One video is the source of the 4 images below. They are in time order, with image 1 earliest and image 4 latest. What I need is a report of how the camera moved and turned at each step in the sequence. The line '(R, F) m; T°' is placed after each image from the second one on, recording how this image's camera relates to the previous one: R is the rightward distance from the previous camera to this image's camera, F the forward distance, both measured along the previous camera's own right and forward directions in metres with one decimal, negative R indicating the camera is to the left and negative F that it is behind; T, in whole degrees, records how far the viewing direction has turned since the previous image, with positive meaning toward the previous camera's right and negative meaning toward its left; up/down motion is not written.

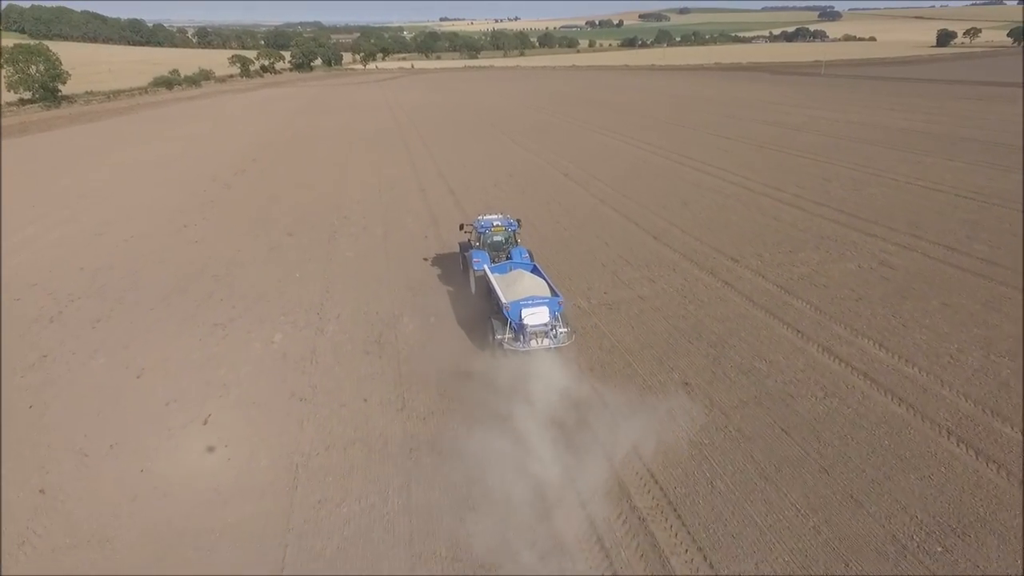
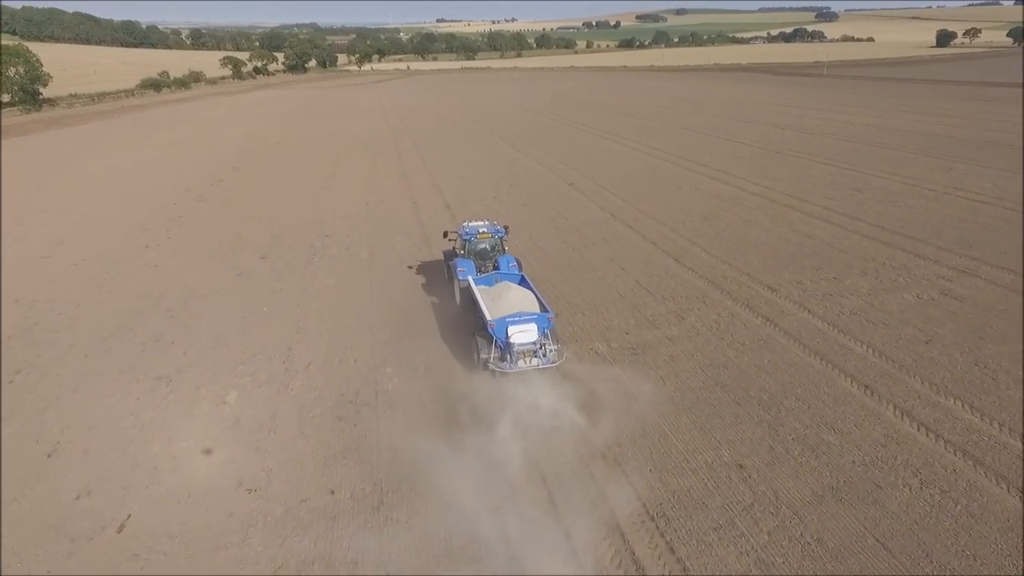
(-0.1, +2.1) m; 0°
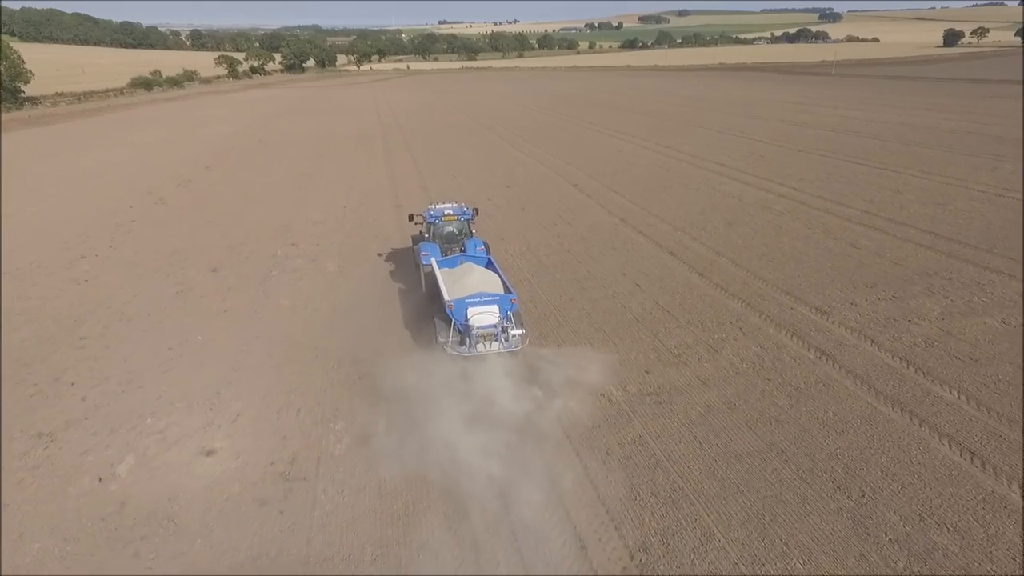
(+0.2, +2.4) m; 0°
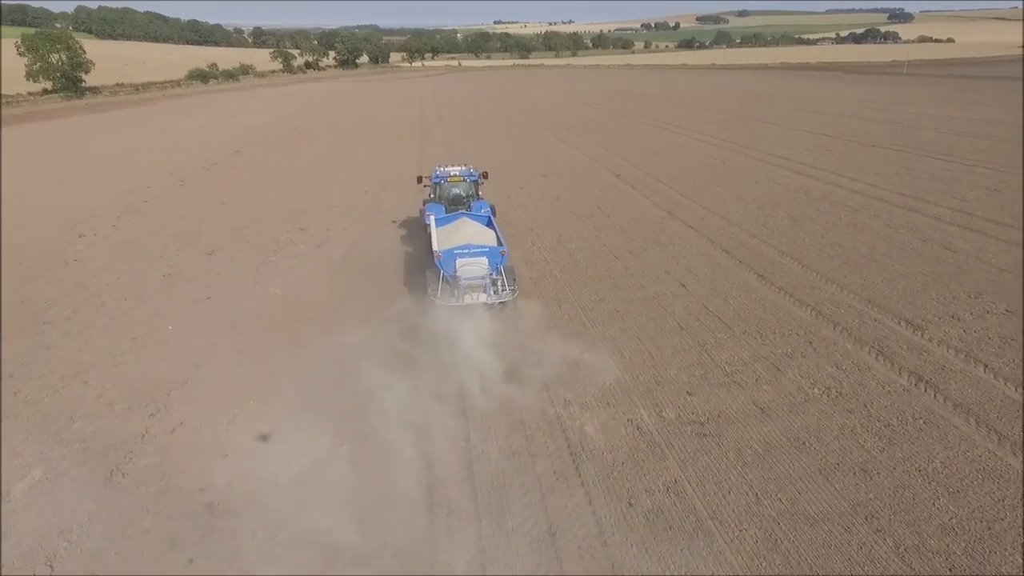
(+0.4, +1.7) m; -4°
